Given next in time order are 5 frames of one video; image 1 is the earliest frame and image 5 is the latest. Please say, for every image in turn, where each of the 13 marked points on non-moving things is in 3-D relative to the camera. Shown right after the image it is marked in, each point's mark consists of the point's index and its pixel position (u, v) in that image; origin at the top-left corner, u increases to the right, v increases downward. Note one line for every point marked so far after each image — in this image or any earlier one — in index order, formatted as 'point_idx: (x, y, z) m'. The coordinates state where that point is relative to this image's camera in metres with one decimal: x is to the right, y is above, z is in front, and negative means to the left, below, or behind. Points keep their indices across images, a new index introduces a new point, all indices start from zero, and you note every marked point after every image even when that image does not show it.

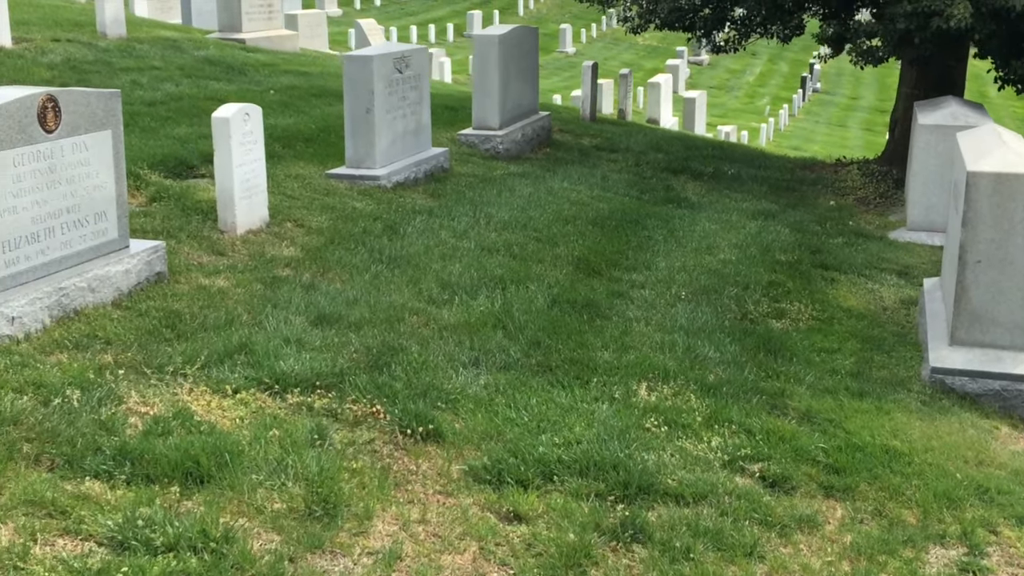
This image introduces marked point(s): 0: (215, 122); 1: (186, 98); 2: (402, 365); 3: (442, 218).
0: (-1.9, +1.0, +7.1) m
1: (-3.6, +2.1, +12.6) m
2: (-0.5, -0.4, +5.6) m
3: (-0.5, +0.5, +8.6) m
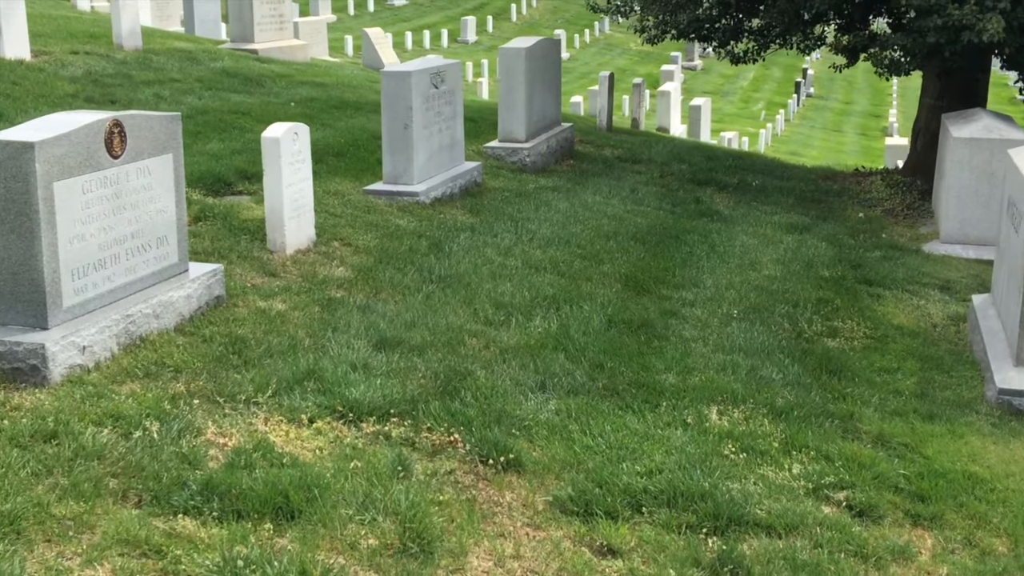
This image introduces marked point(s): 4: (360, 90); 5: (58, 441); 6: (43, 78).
0: (-1.5, +0.9, +7.0) m
1: (-3.3, +2.0, +12.5) m
2: (-0.2, -0.5, +5.5) m
3: (-0.2, +0.4, +8.5) m
4: (-2.4, +3.1, +17.8) m
5: (-1.7, -0.6, +4.3) m
6: (-5.4, +2.5, +12.9) m
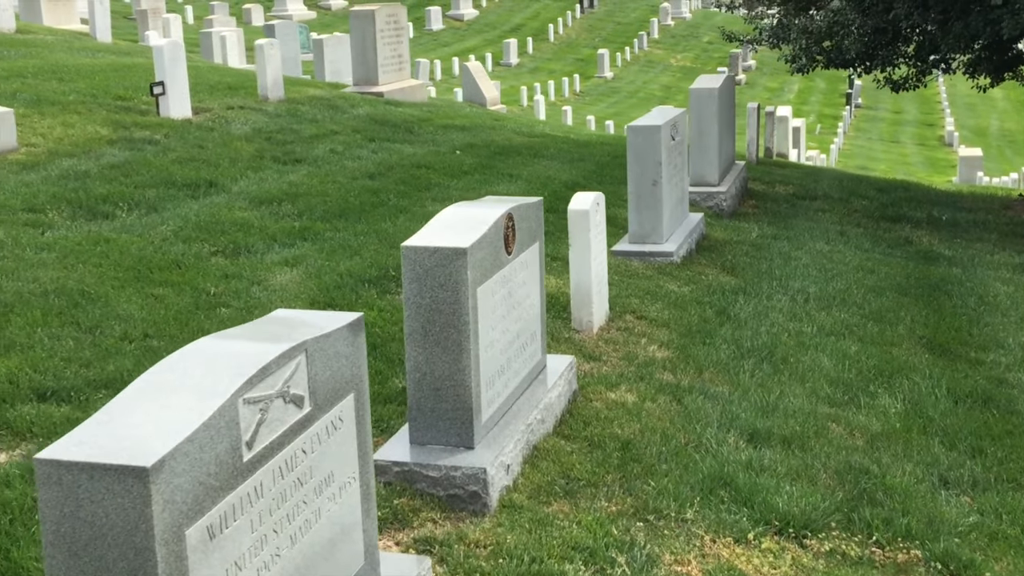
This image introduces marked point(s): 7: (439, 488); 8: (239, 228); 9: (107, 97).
0: (+0.4, +0.4, +6.7) m
1: (-1.3, +1.3, +12.2) m
2: (+1.7, -0.9, +5.1) m
3: (+1.8, -0.1, +8.1) m
4: (-0.2, +2.4, +17.5) m
5: (+0.1, -1.0, +3.9) m
6: (-3.3, +1.7, +12.8) m
7: (-0.3, -0.8, +4.4) m
8: (-2.0, +0.4, +8.3) m
9: (-5.0, +2.3, +13.9) m
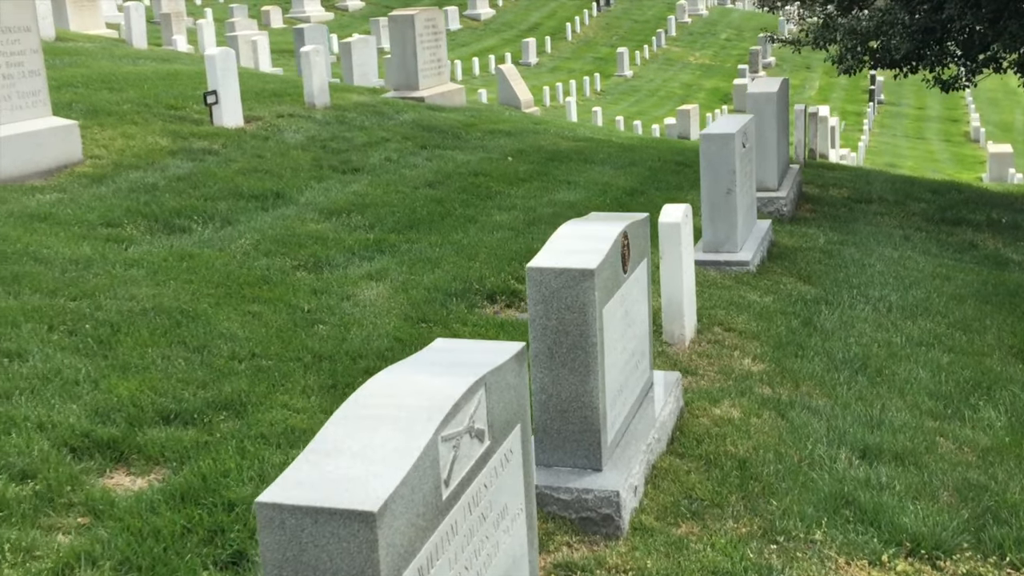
0: (+0.9, +0.3, +6.6) m
1: (-0.7, +1.2, +12.2) m
2: (+2.2, -1.0, +5.0) m
3: (+2.3, -0.1, +8.0) m
4: (+0.5, +2.4, +17.5) m
5: (+0.6, -1.1, +3.9) m
6: (-2.7, +1.6, +12.8) m
7: (+0.2, -0.9, +4.4) m
8: (-1.4, +0.3, +8.3) m
9: (-4.3, +2.2, +13.9) m
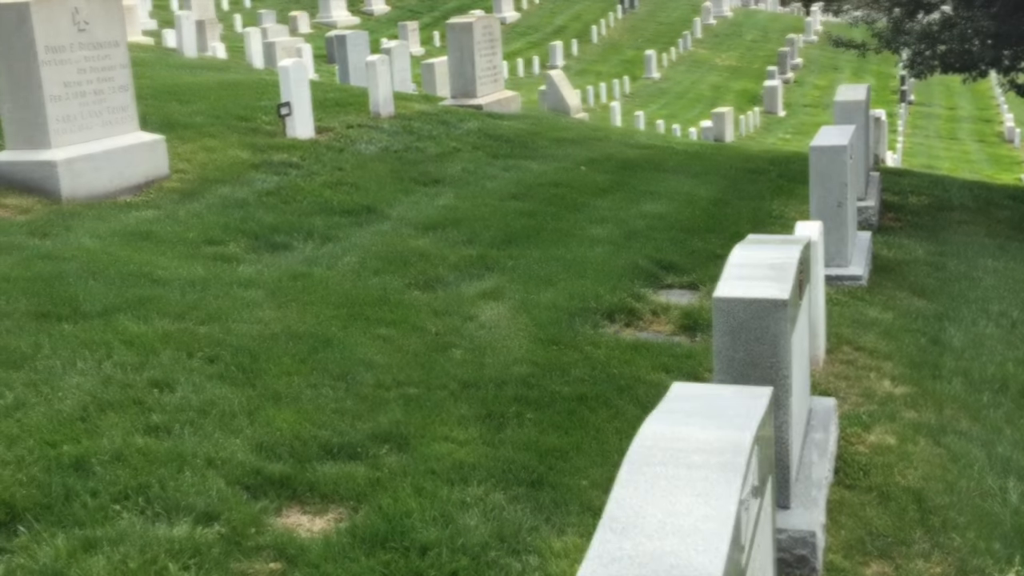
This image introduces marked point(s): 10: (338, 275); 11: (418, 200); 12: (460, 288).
0: (+1.6, +0.2, +6.4) m
1: (+0.2, +1.1, +12.0) m
2: (+2.9, -1.1, +4.8) m
3: (+3.1, -0.2, +7.7) m
4: (+1.4, +2.2, +17.3) m
5: (+1.3, -1.2, +3.7) m
6: (-1.8, +1.5, +12.6) m
7: (+0.9, -1.0, +4.2) m
8: (-0.7, +0.2, +8.1) m
9: (-3.4, +2.1, +13.9) m
10: (-1.1, +0.1, +7.4) m
11: (-0.9, +0.8, +10.4) m
12: (-0.3, 0.0, +7.4) m
